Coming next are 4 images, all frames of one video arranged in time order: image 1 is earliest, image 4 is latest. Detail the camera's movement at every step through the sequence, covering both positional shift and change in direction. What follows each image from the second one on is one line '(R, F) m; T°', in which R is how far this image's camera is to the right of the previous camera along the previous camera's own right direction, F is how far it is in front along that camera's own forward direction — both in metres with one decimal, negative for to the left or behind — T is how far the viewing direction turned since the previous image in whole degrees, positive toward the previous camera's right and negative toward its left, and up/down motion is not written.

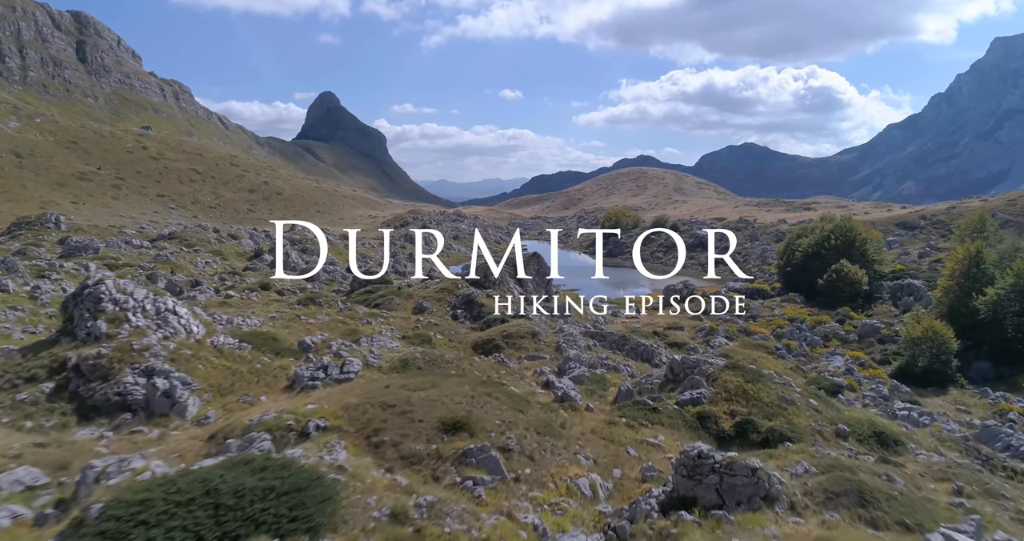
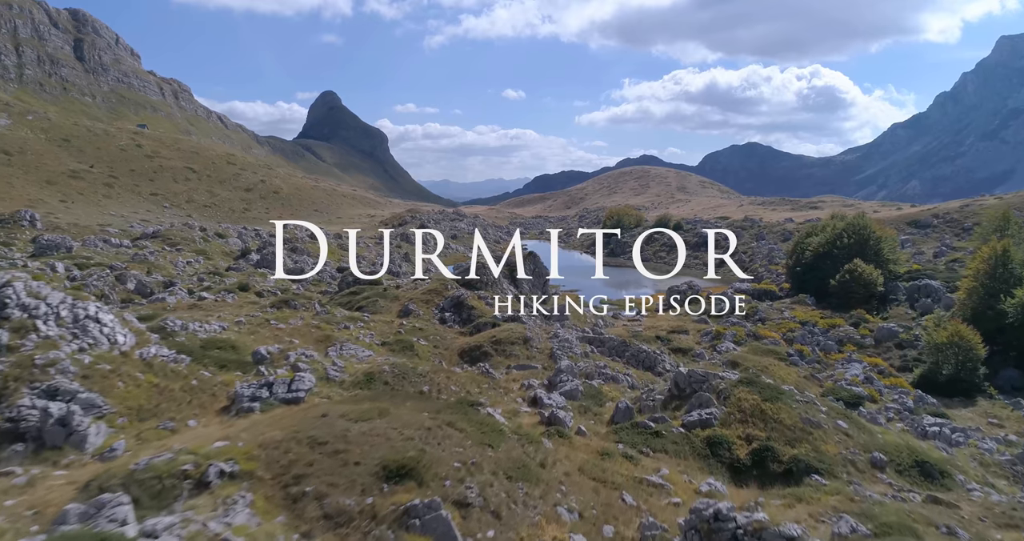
(+0.8, +3.5) m; 0°
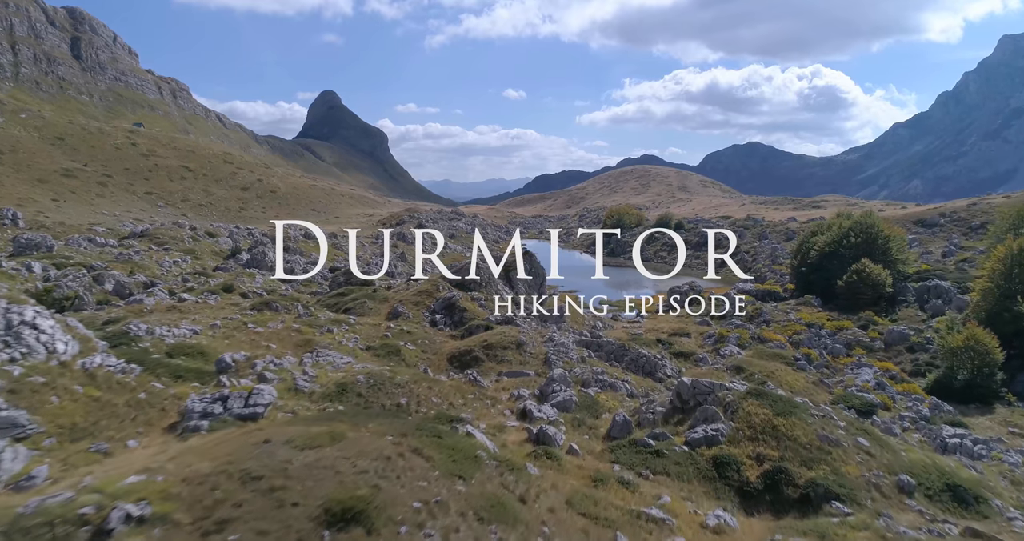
(+0.5, +2.1) m; 0°
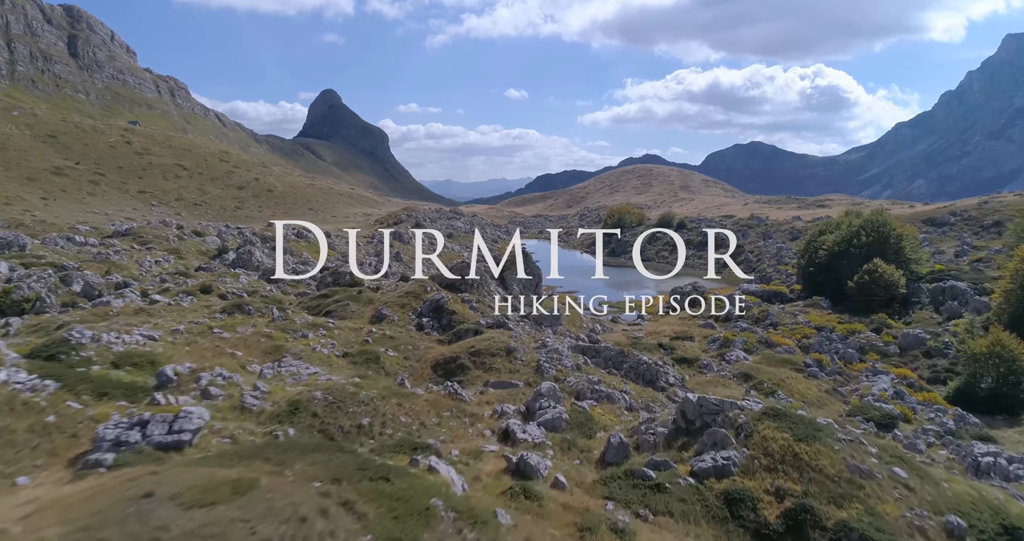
(+0.6, +2.8) m; 0°
